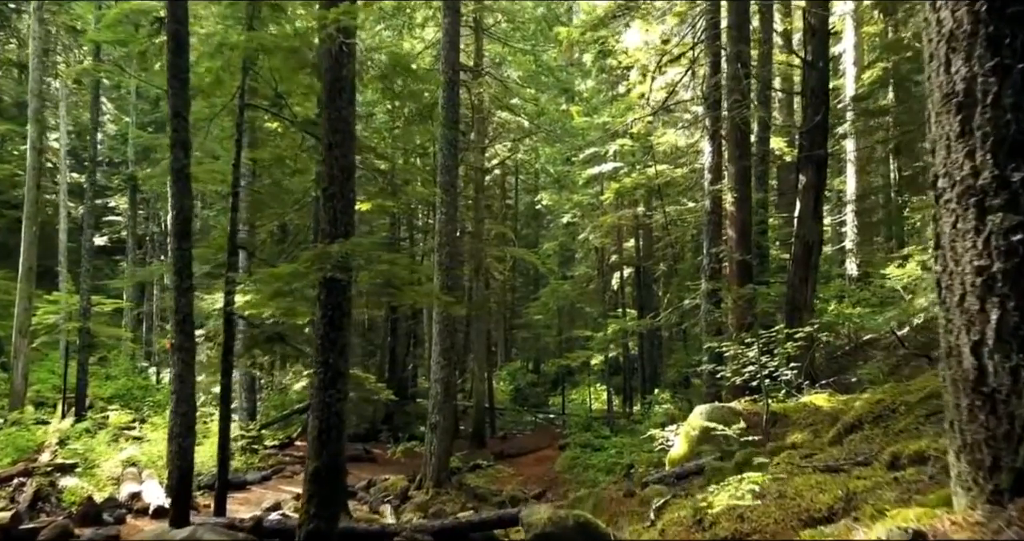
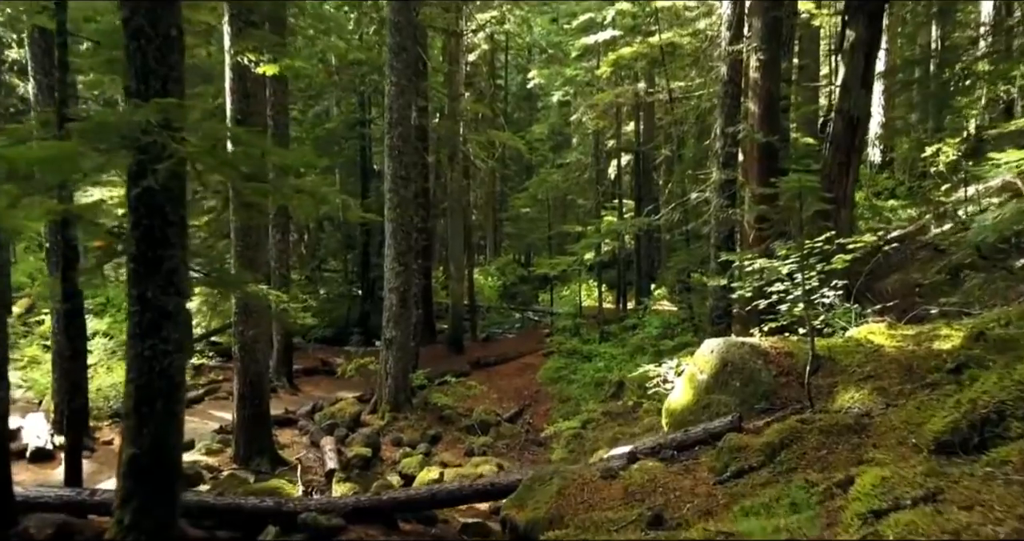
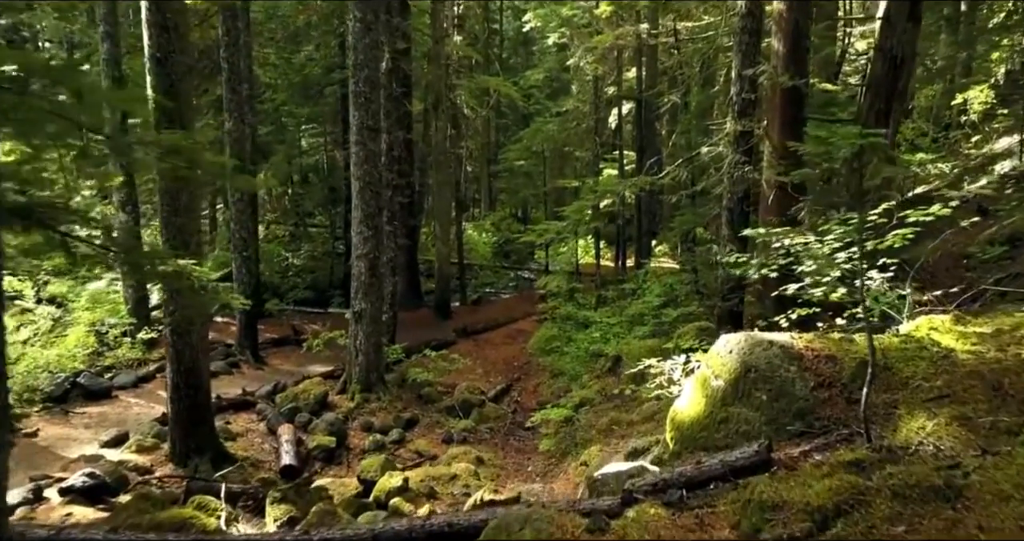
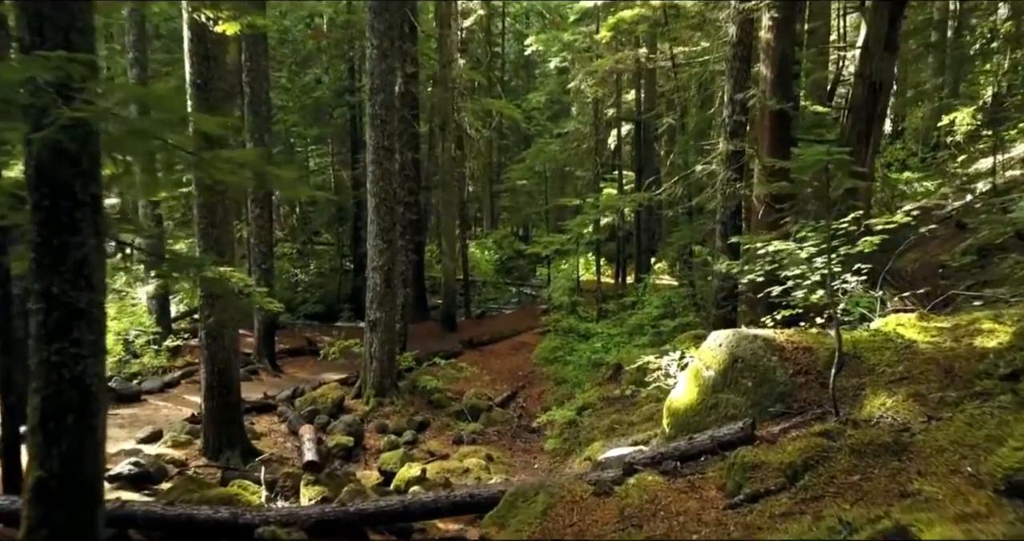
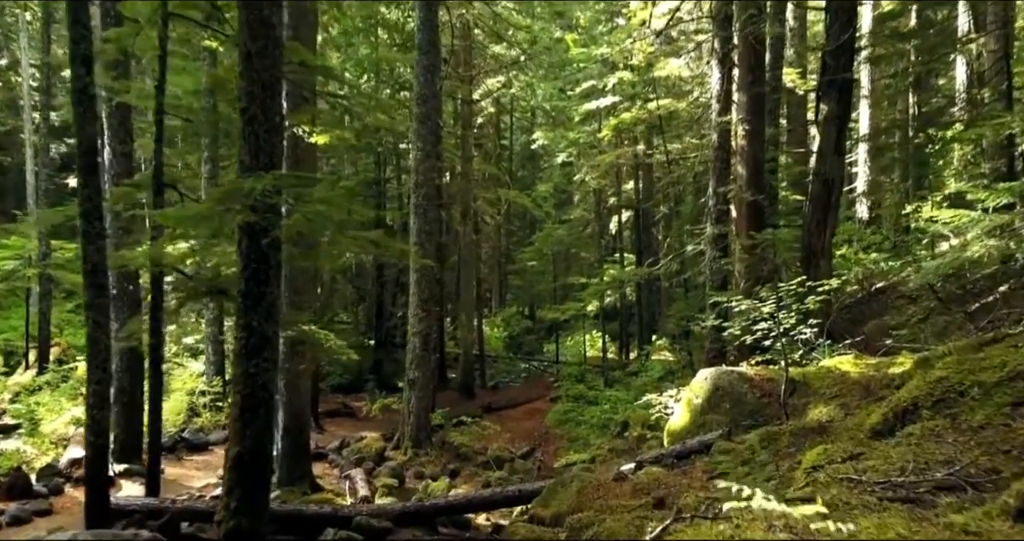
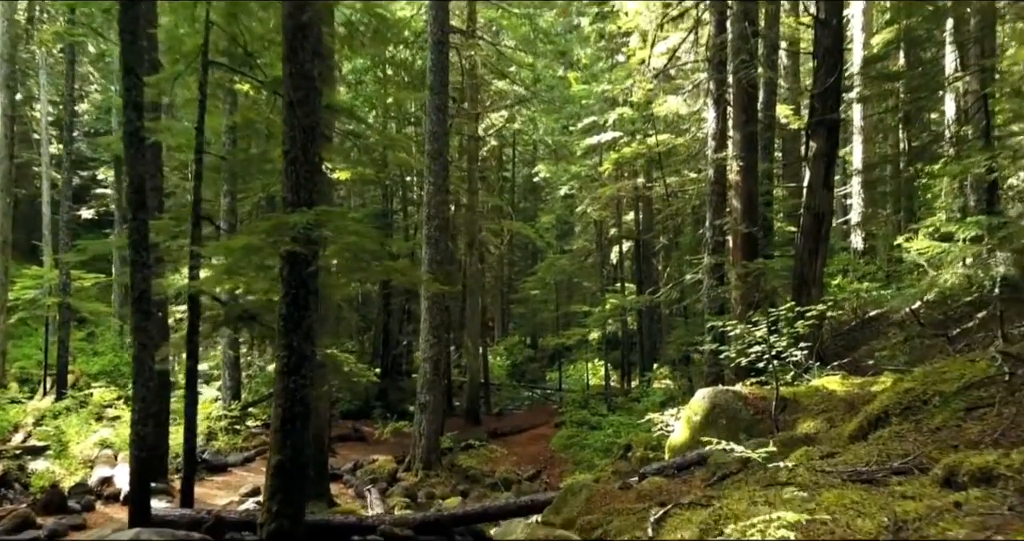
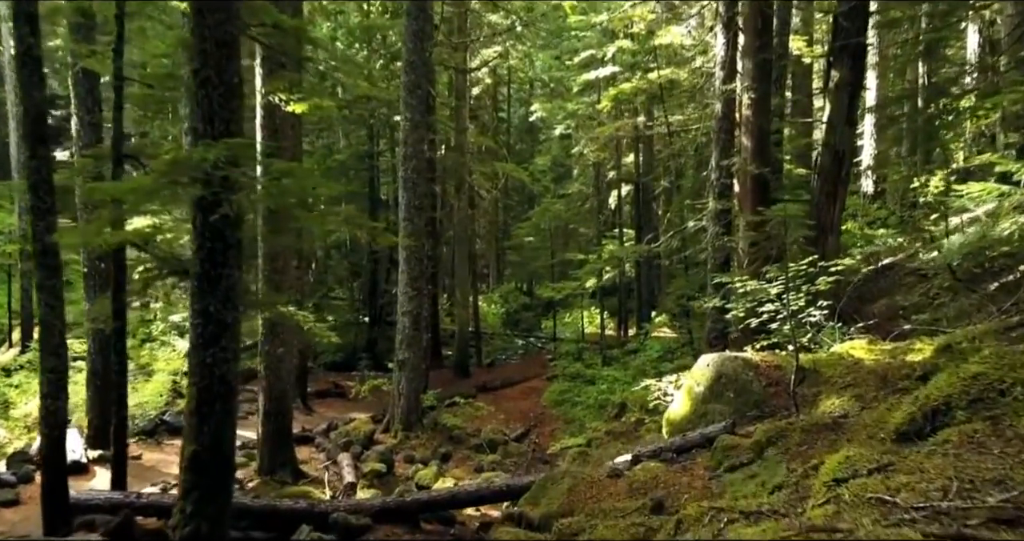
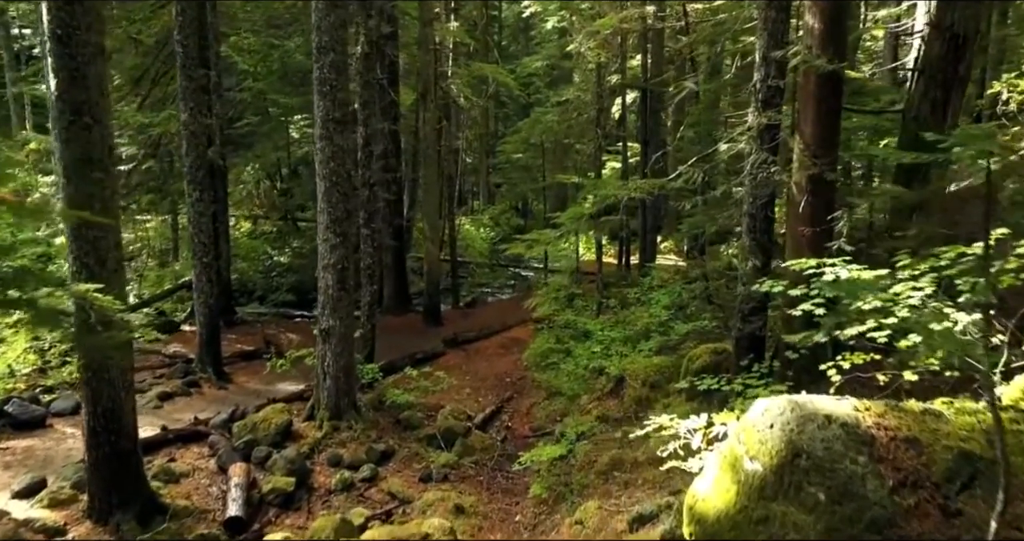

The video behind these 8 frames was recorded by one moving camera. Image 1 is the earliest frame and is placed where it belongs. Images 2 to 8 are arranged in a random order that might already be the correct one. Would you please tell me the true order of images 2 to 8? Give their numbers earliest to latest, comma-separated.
6, 5, 7, 2, 4, 3, 8
